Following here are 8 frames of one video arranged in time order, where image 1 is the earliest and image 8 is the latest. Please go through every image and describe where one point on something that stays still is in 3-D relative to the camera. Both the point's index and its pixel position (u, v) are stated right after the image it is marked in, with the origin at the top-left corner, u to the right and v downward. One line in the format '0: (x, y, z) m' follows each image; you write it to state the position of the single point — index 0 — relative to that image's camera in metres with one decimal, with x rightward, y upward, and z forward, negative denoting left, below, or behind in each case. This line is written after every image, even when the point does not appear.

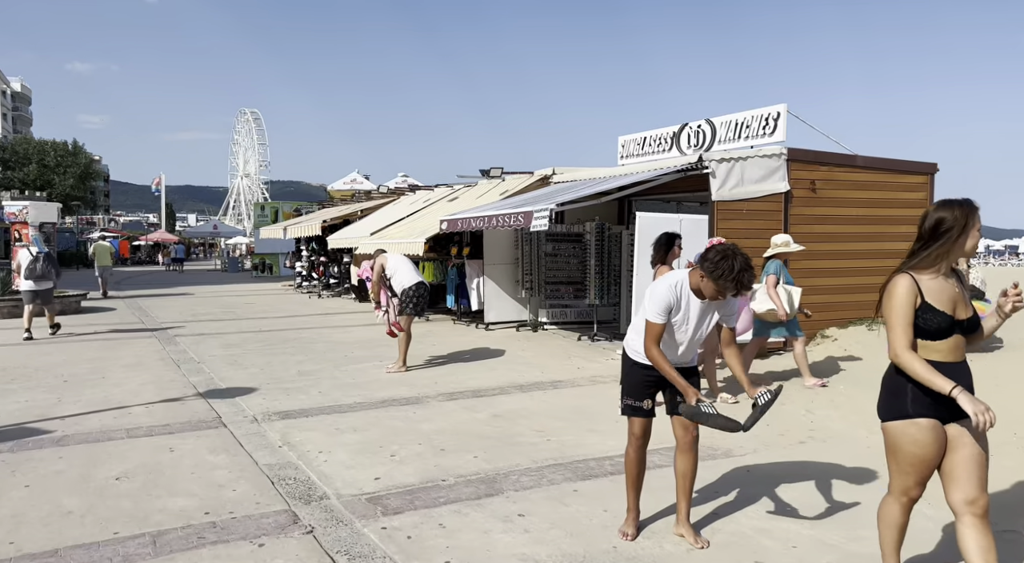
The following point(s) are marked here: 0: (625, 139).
0: (+1.9, +2.3, +13.3) m
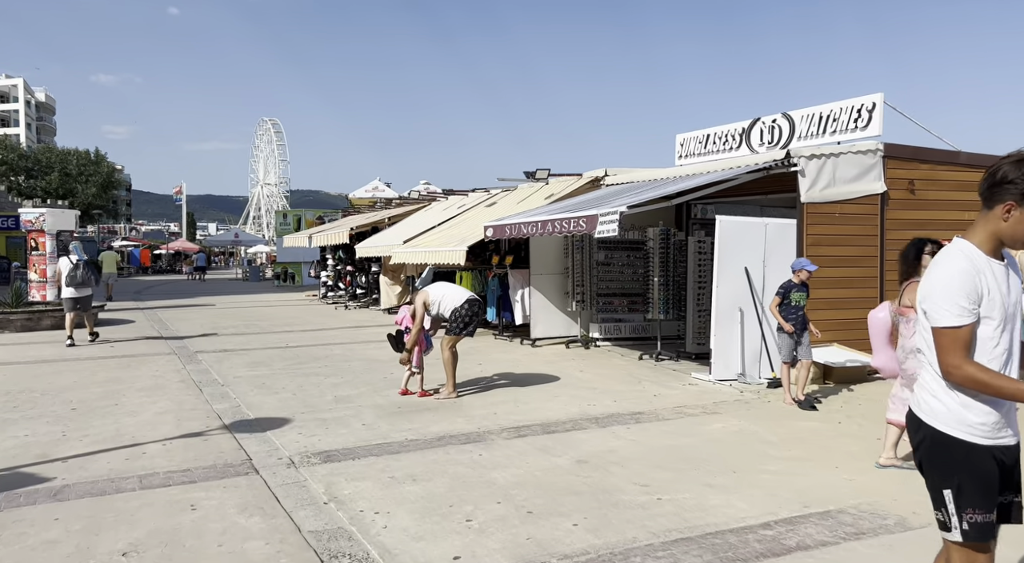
0: (+2.6, +2.2, +12.1) m
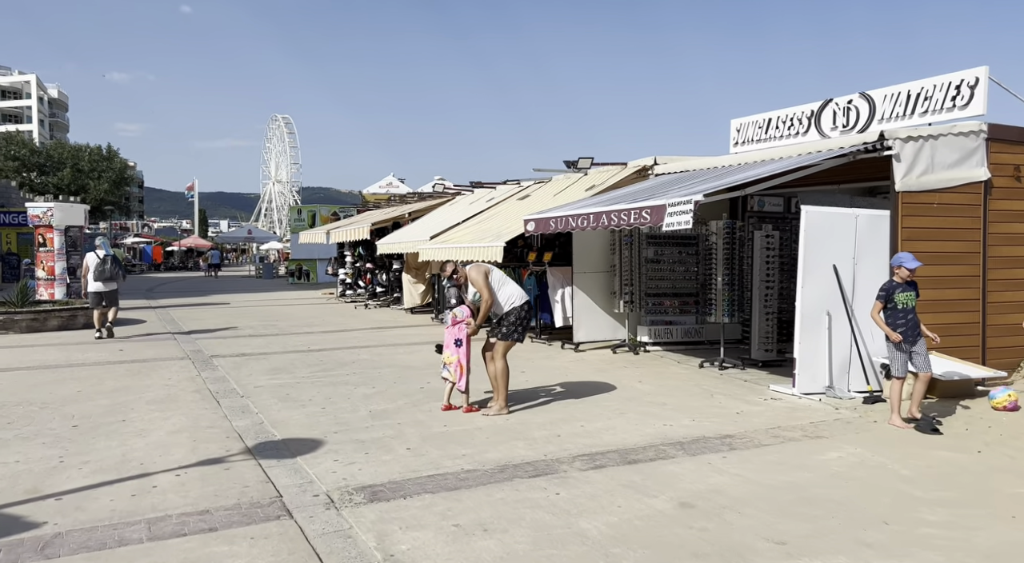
0: (+3.2, +2.2, +11.1) m
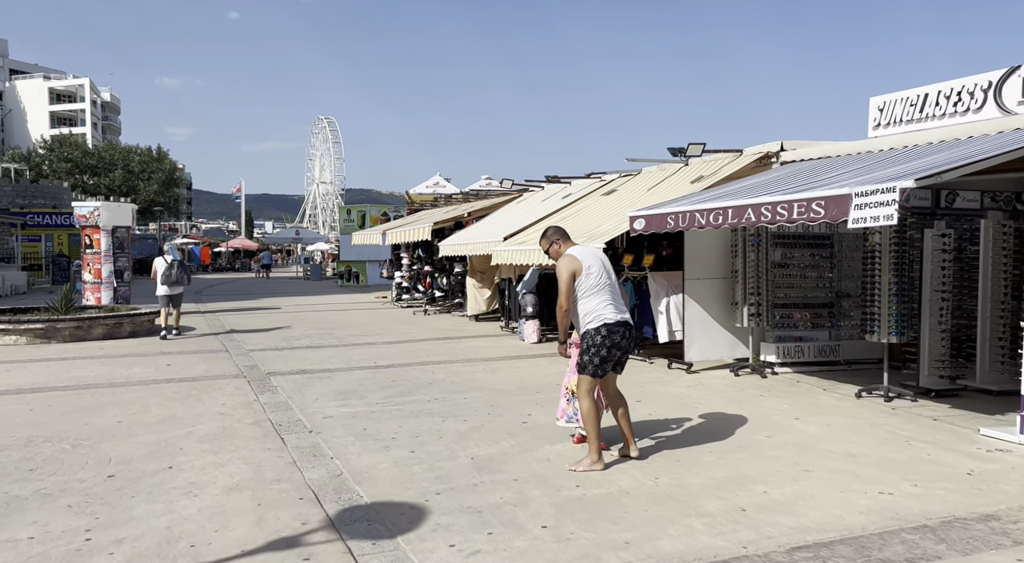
0: (+4.4, +2.1, +9.4) m
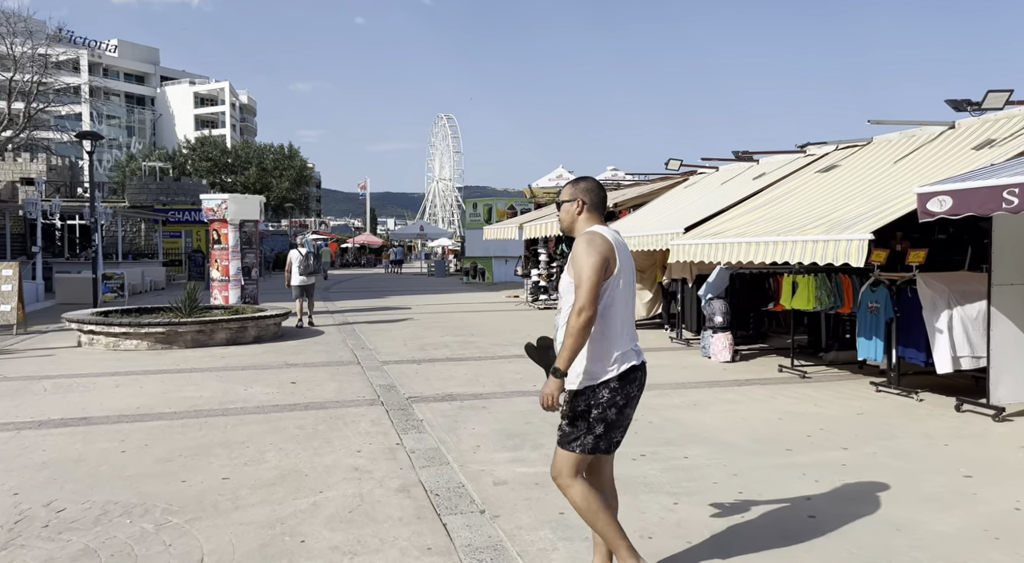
0: (+6.2, +2.0, +6.1) m
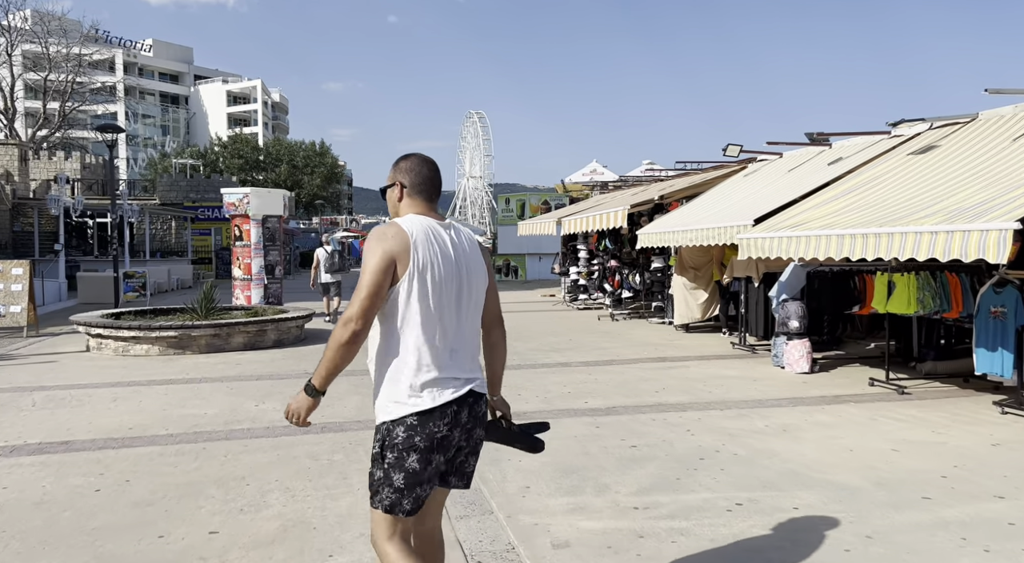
0: (+6.6, +2.0, +4.6) m
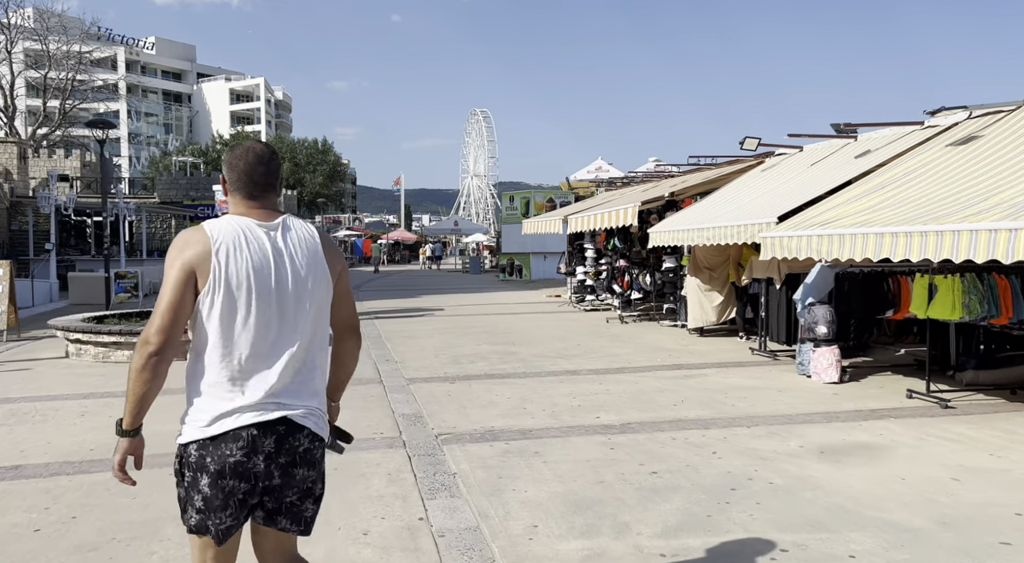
0: (+6.6, +2.0, +3.8) m
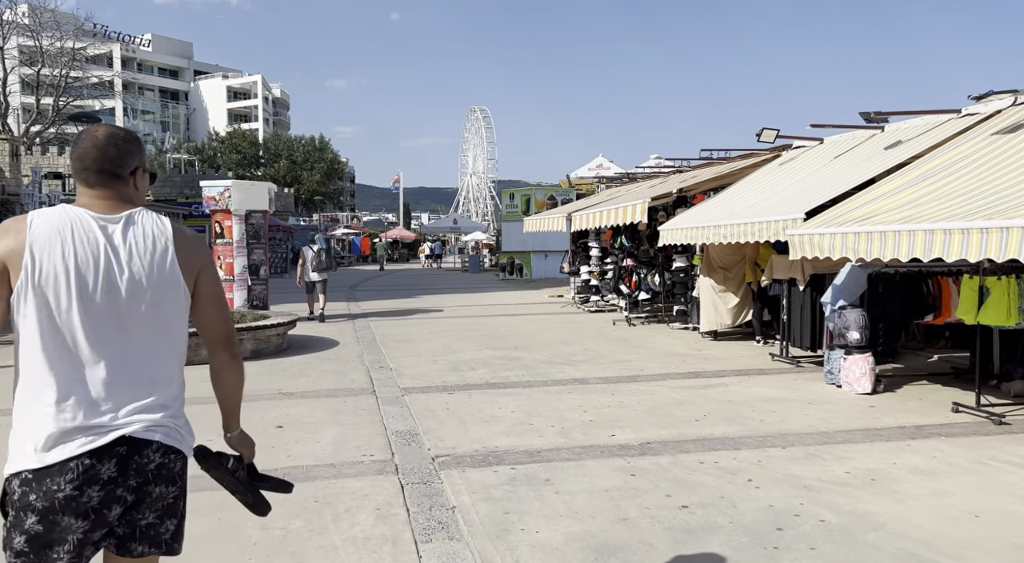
0: (+6.7, +1.9, +3.1) m
